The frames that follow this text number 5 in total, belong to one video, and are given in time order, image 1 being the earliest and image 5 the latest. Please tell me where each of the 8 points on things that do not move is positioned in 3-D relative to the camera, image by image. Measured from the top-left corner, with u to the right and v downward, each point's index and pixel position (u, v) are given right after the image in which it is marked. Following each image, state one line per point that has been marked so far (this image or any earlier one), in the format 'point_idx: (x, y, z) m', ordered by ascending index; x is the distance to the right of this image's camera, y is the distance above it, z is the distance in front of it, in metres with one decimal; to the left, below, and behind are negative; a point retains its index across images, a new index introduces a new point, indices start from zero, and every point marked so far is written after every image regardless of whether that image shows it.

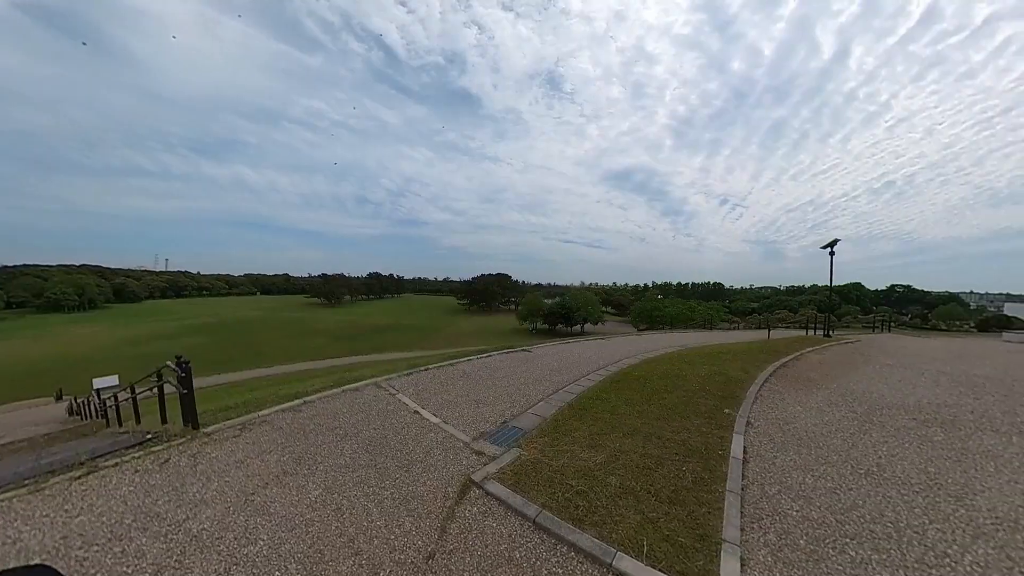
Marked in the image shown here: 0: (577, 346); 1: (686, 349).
0: (+1.9, -1.7, +12.3) m
1: (+5.2, -1.8, +12.3) m
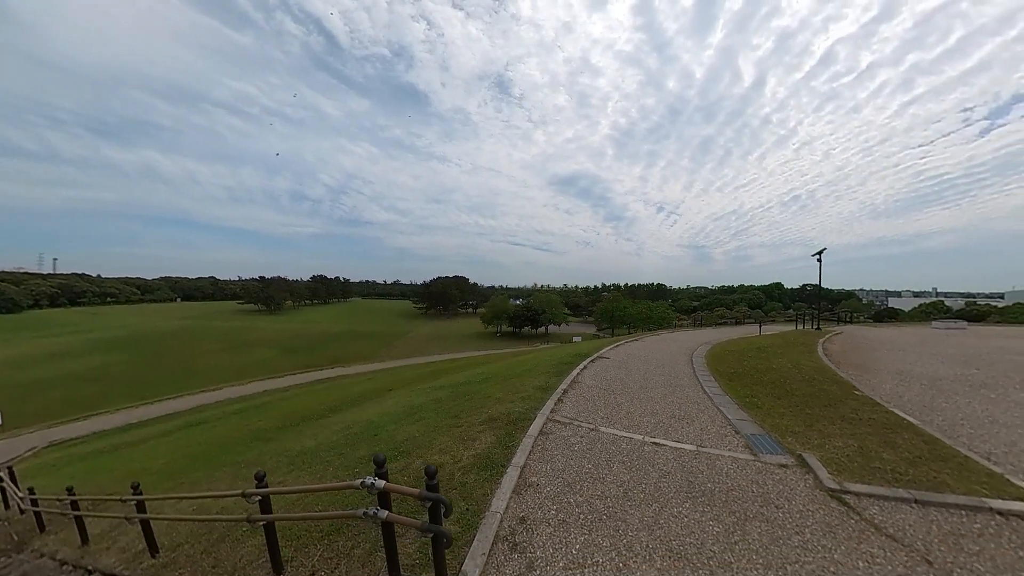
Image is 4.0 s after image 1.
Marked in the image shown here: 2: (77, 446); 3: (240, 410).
0: (+3.7, -2.0, +12.7) m
1: (+6.9, -2.0, +13.3) m
2: (-19.4, -7.2, +17.8) m
3: (-13.3, -5.8, +19.7) m
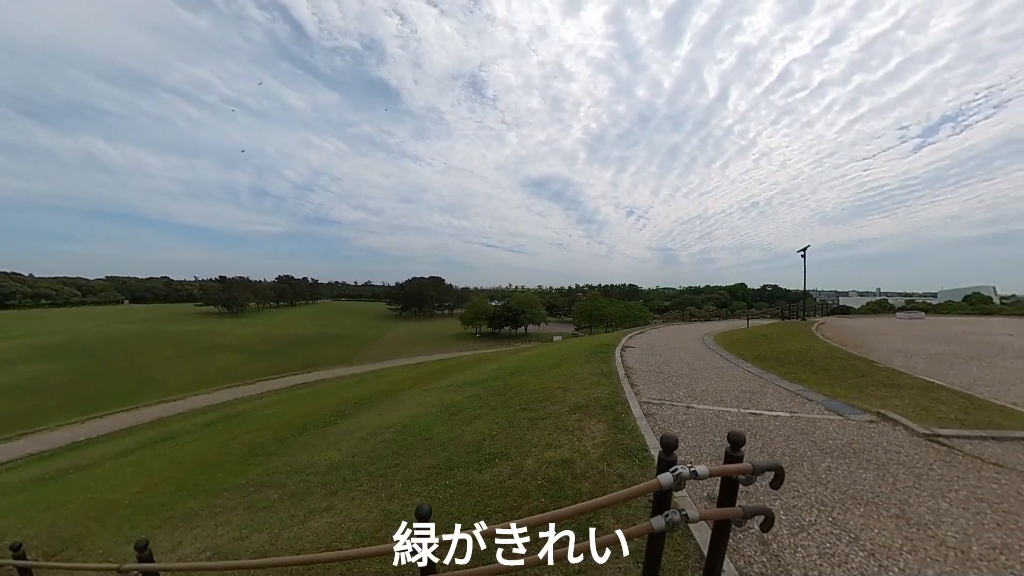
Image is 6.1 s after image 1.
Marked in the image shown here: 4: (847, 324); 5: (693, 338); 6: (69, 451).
0: (+4.4, -1.8, +12.9) m
1: (+7.6, -1.8, +13.8) m
2: (-19.1, -7.0, +15.8) m
3: (-13.2, -5.7, +18.2) m
4: (+15.7, -1.9, +18.7) m
5: (+6.4, -1.8, +14.4) m
6: (-19.3, -7.0, +17.7) m
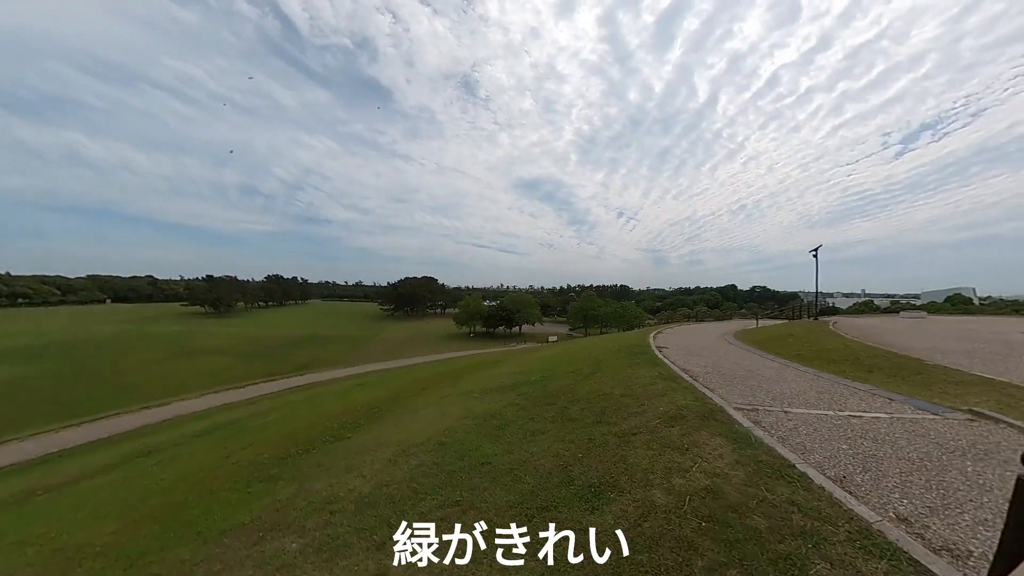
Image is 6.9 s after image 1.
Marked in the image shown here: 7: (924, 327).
0: (+4.9, -1.8, +13.0) m
1: (+8.0, -1.8, +14.0) m
2: (-18.6, -7.0, +15.0) m
3: (-12.9, -5.6, +17.6) m
4: (+16.0, -1.9, +19.2) m
5: (+6.9, -1.8, +14.5) m
6: (-18.9, -6.9, +16.9) m
7: (+17.6, -1.8, +17.5) m
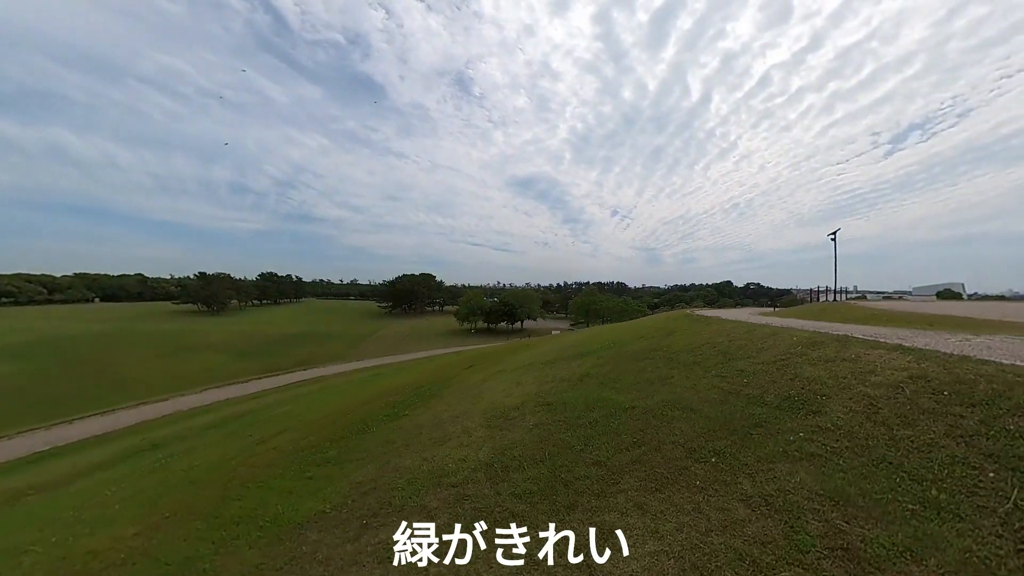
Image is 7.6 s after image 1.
0: (+5.5, -1.4, +13.0) m
1: (+8.6, -1.4, +14.1) m
2: (-18.1, -6.7, +14.4) m
3: (-12.4, -5.4, +17.2) m
4: (+16.4, -1.5, +19.5) m
5: (+7.4, -1.4, +14.6) m
6: (-18.4, -6.7, +16.3) m
7: (+18.1, -1.4, +17.9) m
